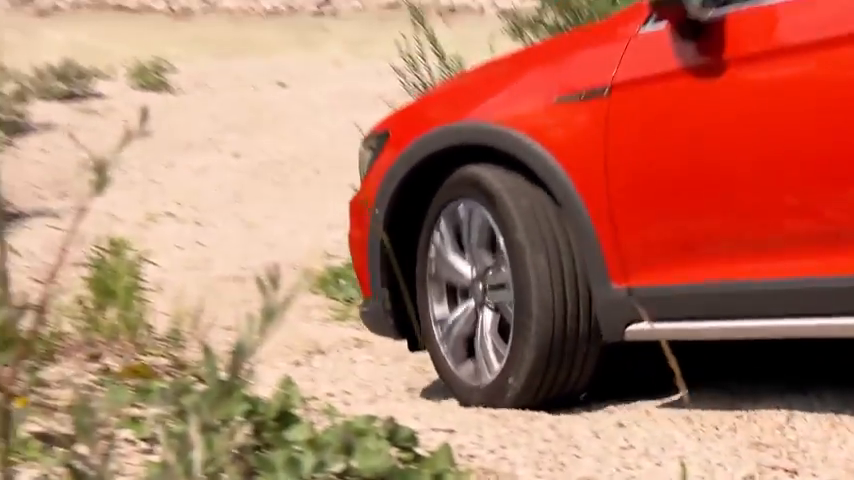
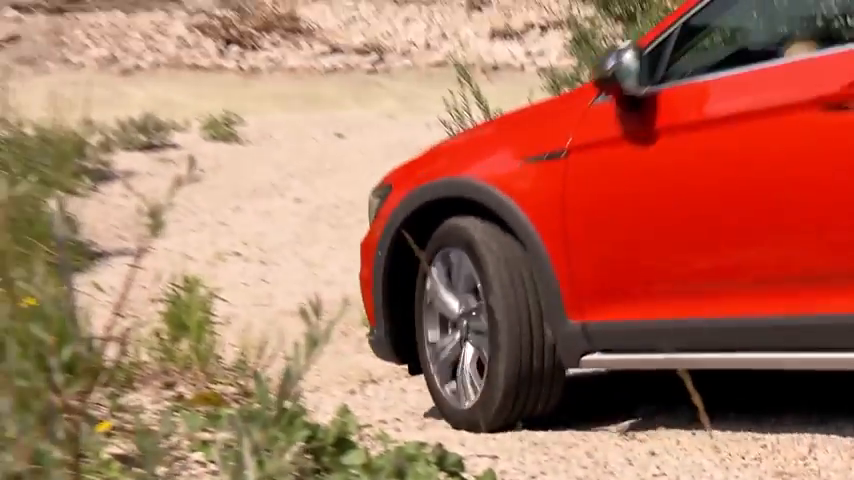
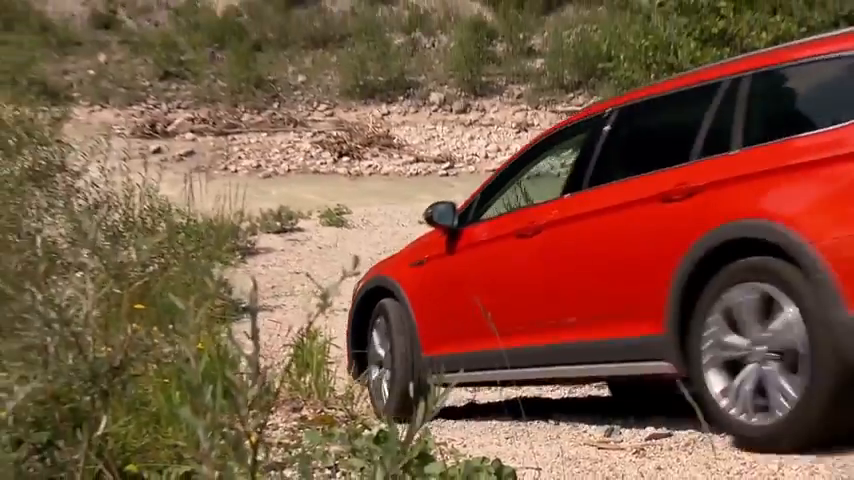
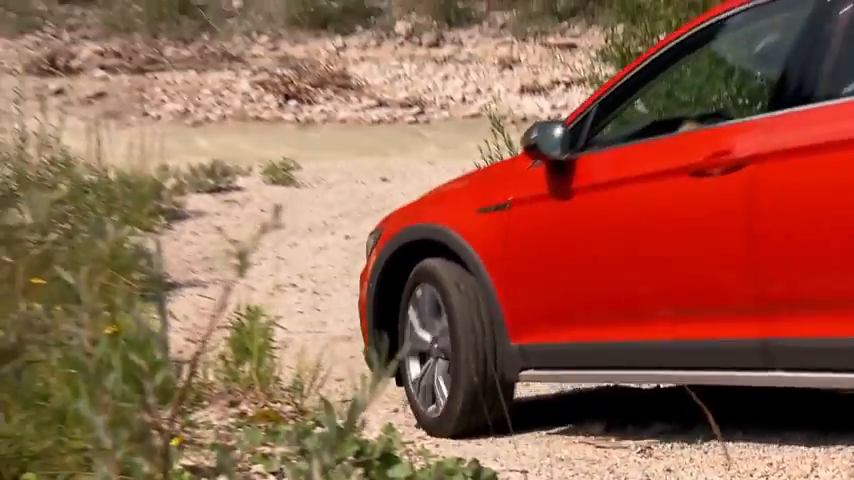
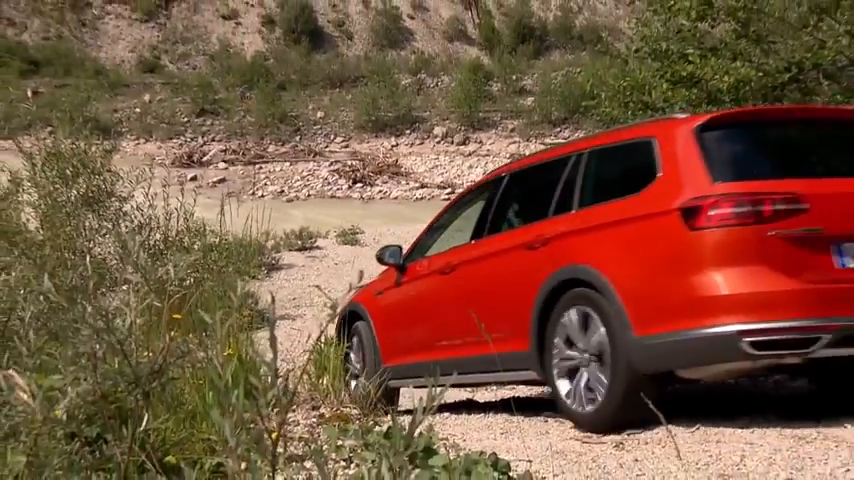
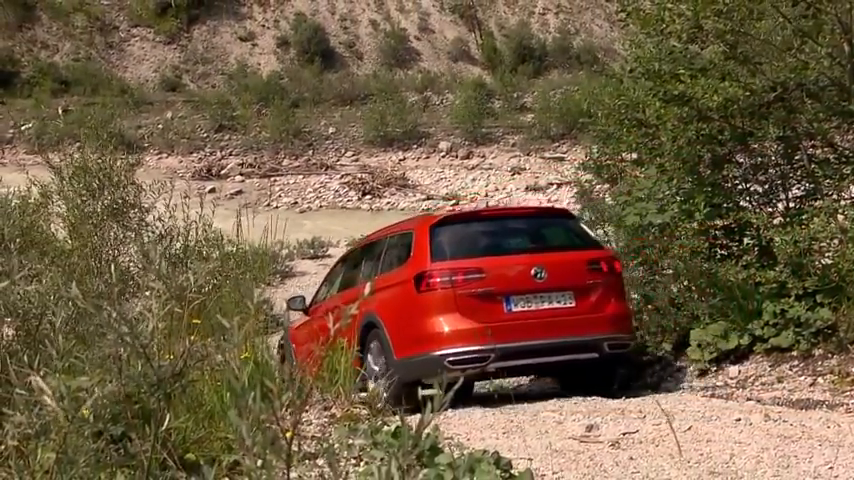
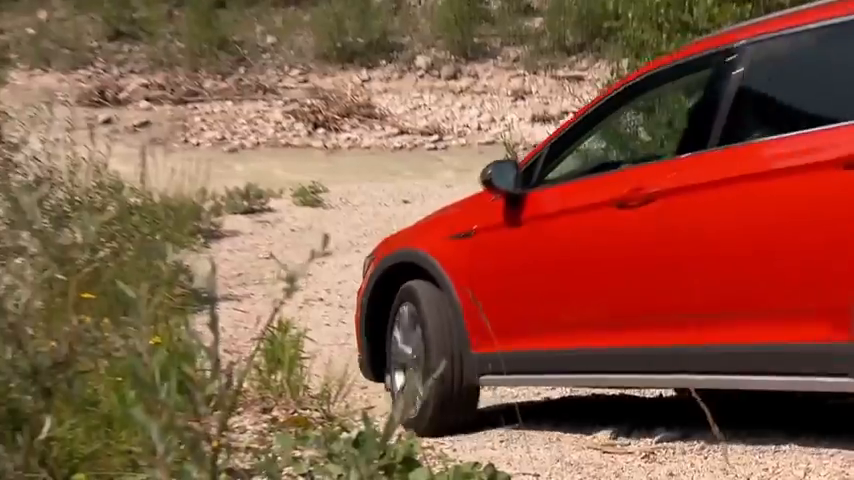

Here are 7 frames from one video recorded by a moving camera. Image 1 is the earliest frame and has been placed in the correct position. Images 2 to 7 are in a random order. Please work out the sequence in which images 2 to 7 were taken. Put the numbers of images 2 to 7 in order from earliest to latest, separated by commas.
2, 4, 7, 3, 5, 6
